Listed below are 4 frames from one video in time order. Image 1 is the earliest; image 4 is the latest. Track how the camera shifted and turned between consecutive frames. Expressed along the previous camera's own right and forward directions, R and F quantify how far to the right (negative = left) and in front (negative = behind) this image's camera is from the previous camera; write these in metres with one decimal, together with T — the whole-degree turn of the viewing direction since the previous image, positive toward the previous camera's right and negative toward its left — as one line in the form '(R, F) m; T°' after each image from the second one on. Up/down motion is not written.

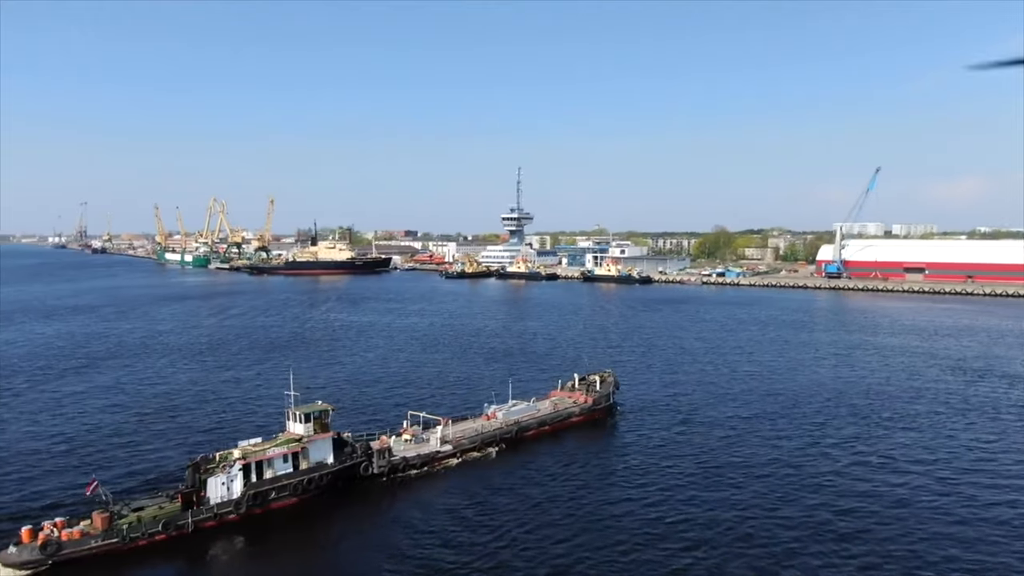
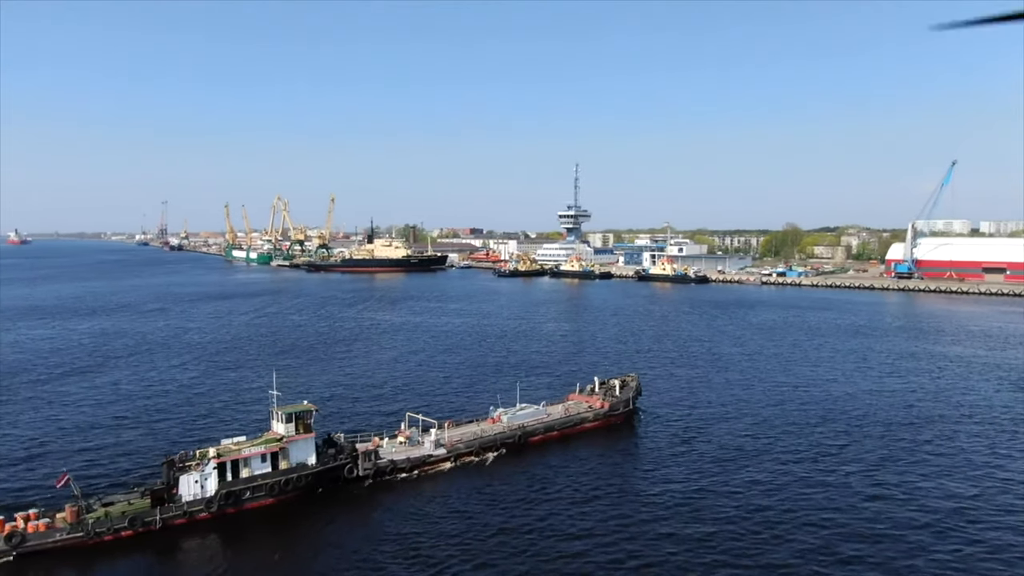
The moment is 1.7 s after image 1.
(+2.2, +0.4) m; -6°
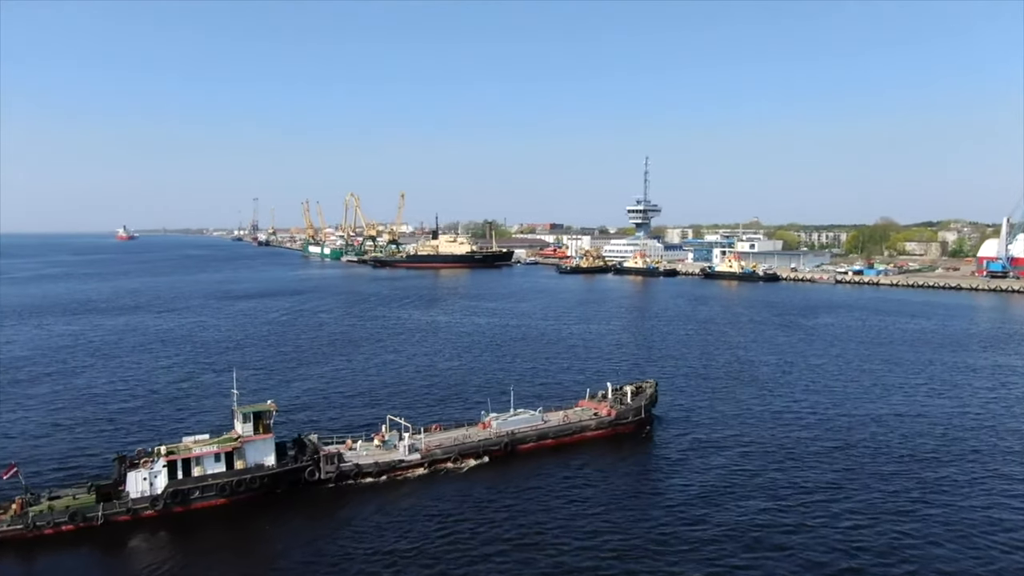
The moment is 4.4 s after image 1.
(+3.3, +0.5) m; -7°
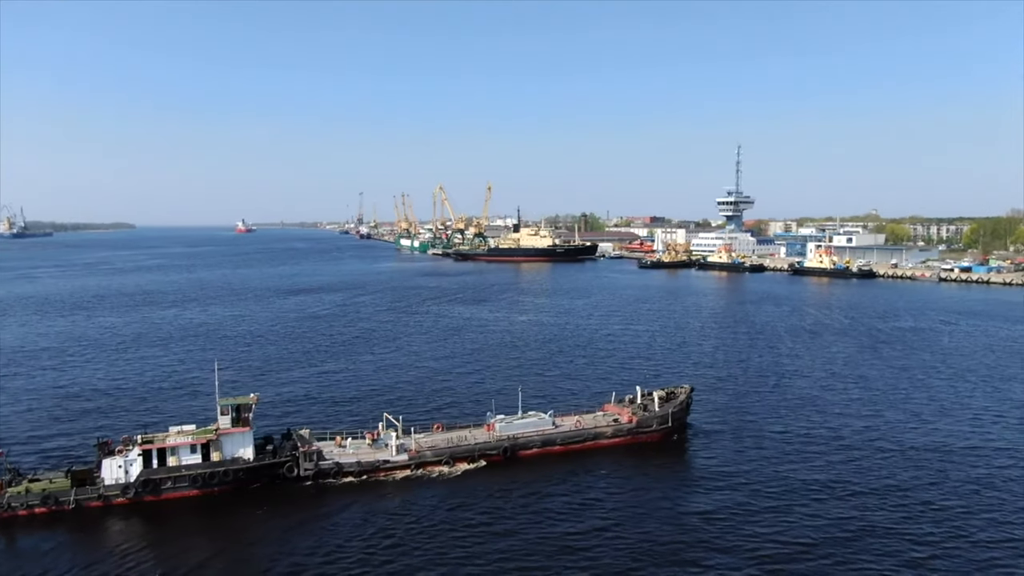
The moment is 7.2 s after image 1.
(+3.5, +0.7) m; -8°
